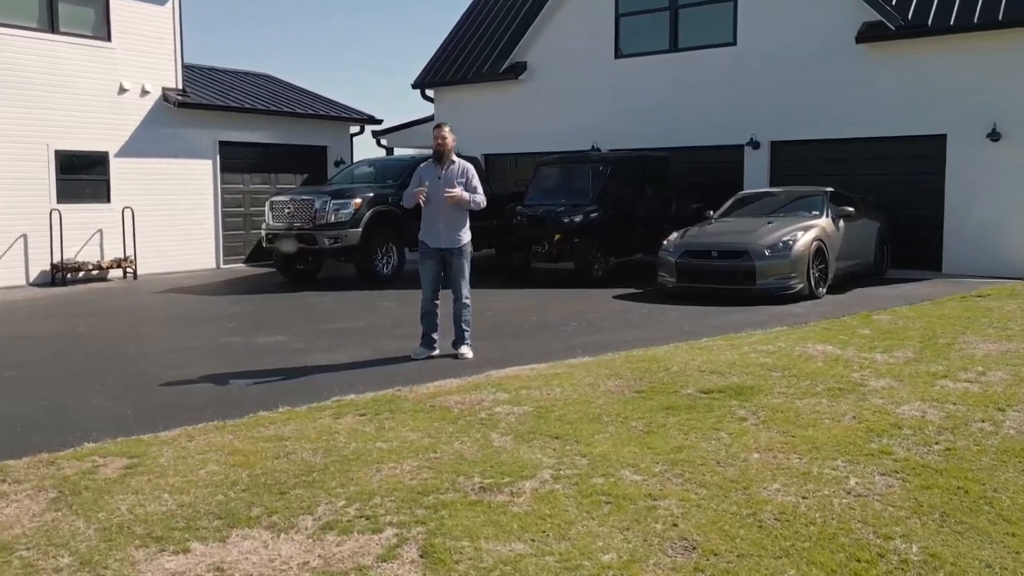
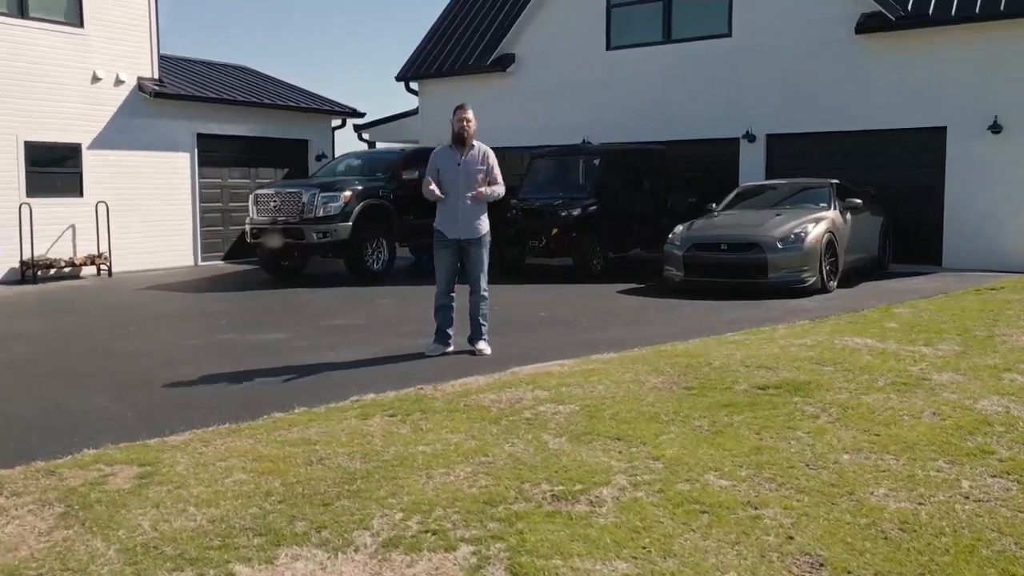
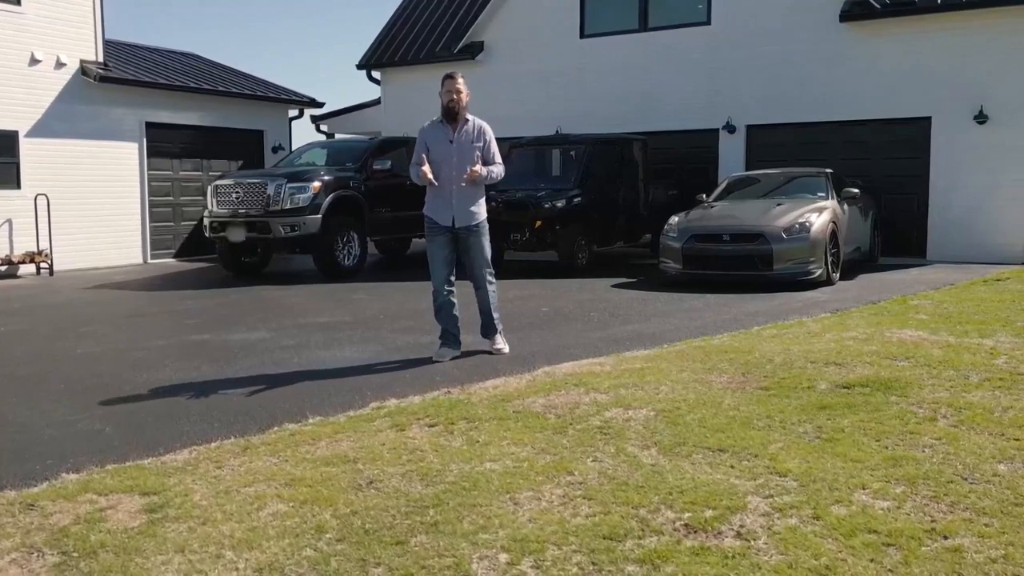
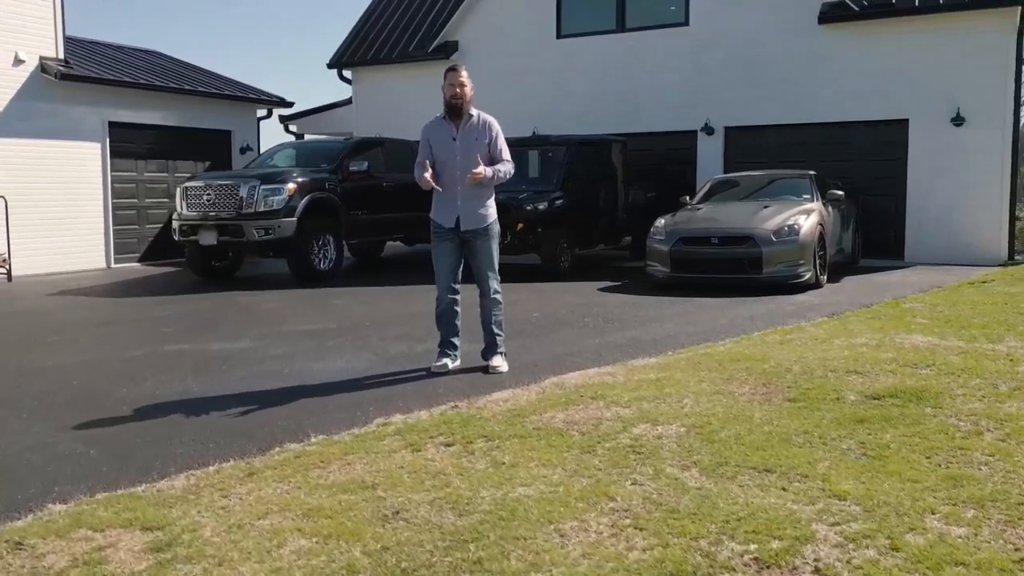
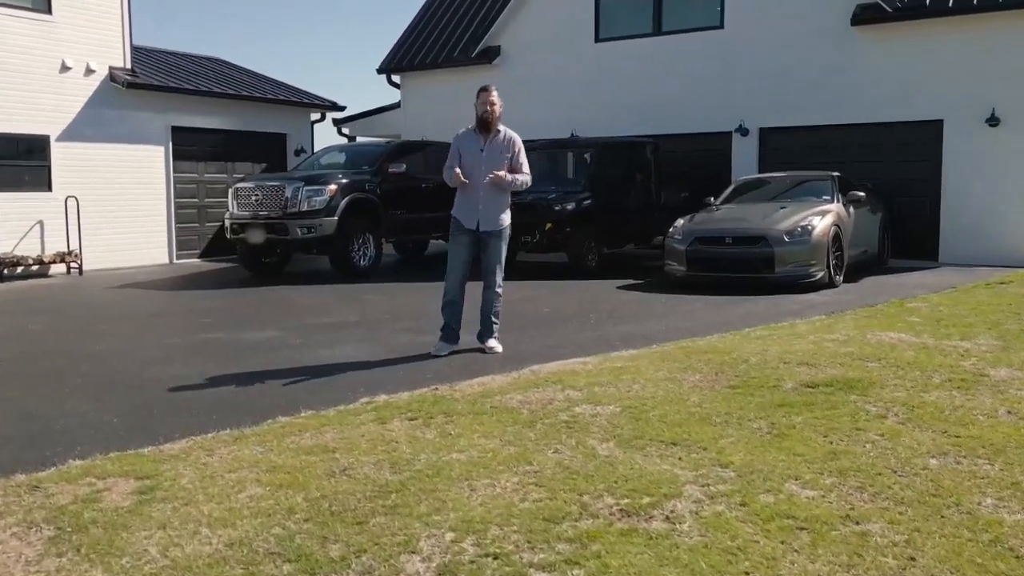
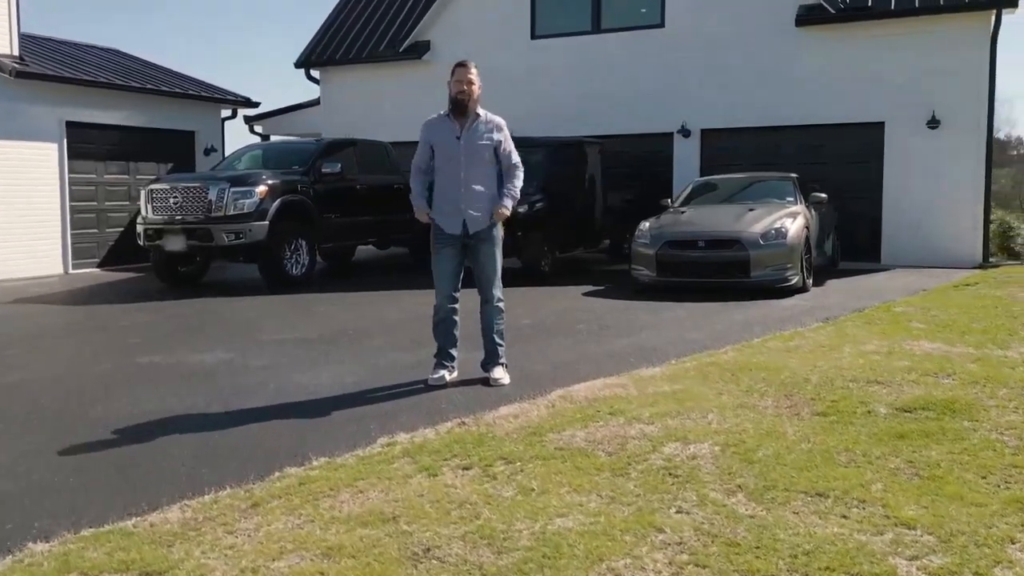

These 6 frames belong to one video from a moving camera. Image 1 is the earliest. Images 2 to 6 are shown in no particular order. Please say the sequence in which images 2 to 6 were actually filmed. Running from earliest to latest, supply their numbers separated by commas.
2, 5, 3, 4, 6
